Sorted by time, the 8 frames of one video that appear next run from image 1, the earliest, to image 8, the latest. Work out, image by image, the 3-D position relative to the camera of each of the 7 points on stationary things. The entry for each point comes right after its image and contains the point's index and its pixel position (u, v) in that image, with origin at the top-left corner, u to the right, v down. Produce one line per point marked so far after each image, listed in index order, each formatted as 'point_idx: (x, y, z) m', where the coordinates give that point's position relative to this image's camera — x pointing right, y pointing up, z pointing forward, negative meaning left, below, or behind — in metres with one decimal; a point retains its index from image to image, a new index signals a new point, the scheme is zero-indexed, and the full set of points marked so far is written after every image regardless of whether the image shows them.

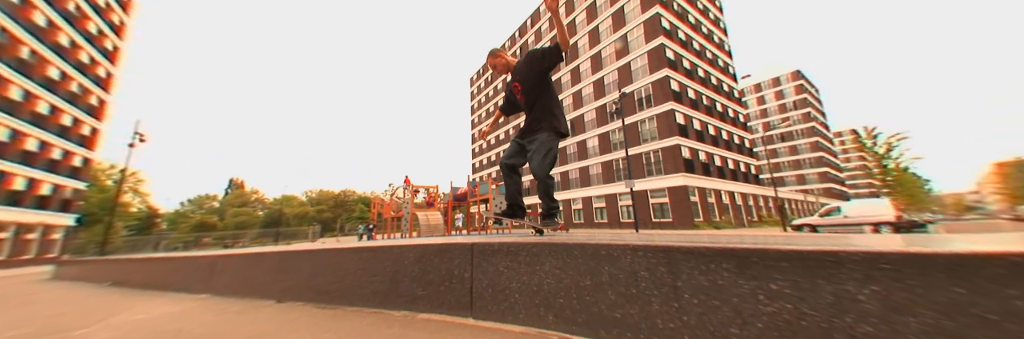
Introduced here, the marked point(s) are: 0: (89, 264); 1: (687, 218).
0: (-12.5, -2.7, +7.8) m
1: (+12.6, -3.5, +18.5) m
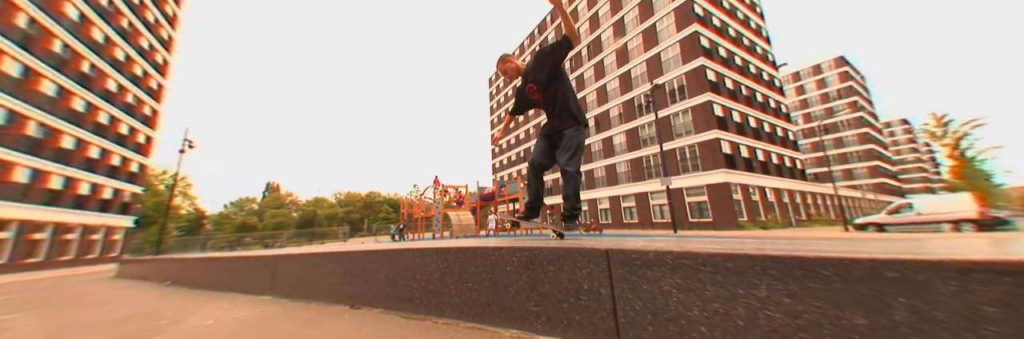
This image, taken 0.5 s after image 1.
0: (-11.3, -2.8, +8.2) m
1: (+14.4, -3.2, +17.1) m
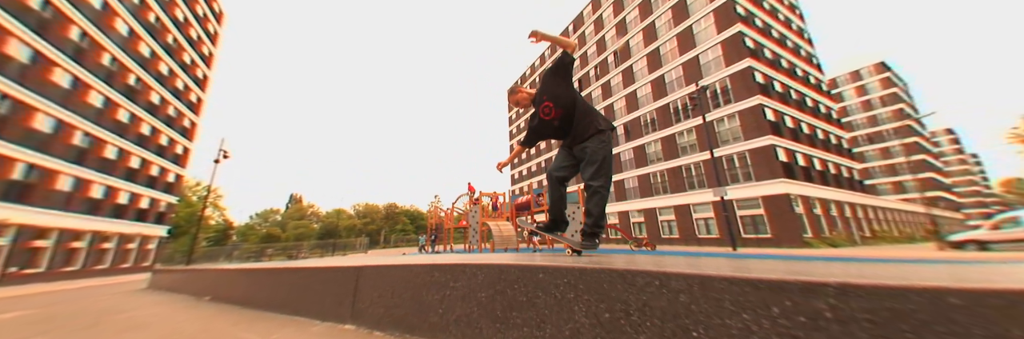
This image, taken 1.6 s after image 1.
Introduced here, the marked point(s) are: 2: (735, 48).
0: (-9.7, -3.0, +7.6) m
1: (+16.5, -3.8, +15.2) m
2: (+15.6, +8.5, +18.4) m
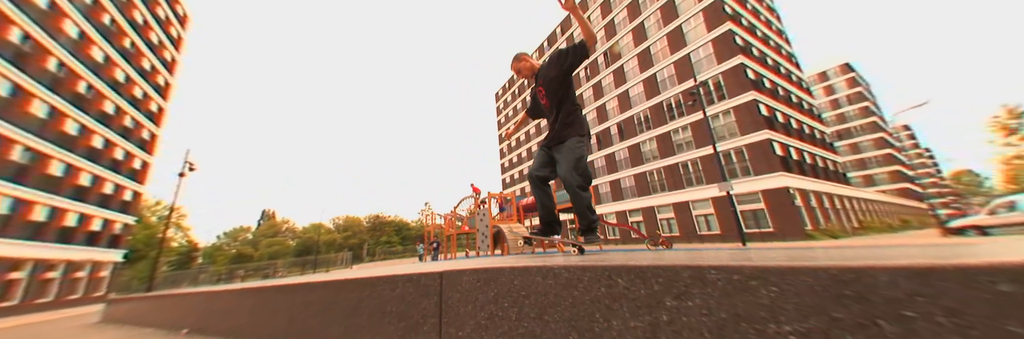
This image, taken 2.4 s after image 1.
0: (-9.0, -3.2, +6.3) m
1: (+16.7, -3.3, +15.4) m
2: (+15.2, +8.8, +18.8) m
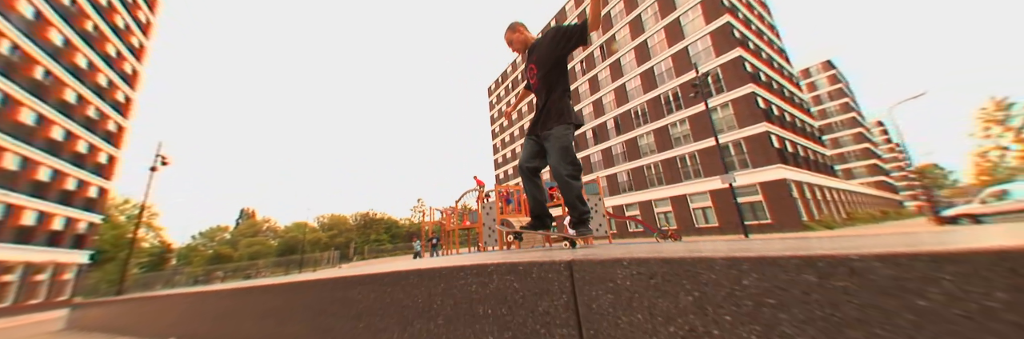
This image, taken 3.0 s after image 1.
0: (-8.5, -2.8, +5.5) m
1: (+16.8, -2.9, +15.7) m
2: (+15.2, +9.3, +18.9) m
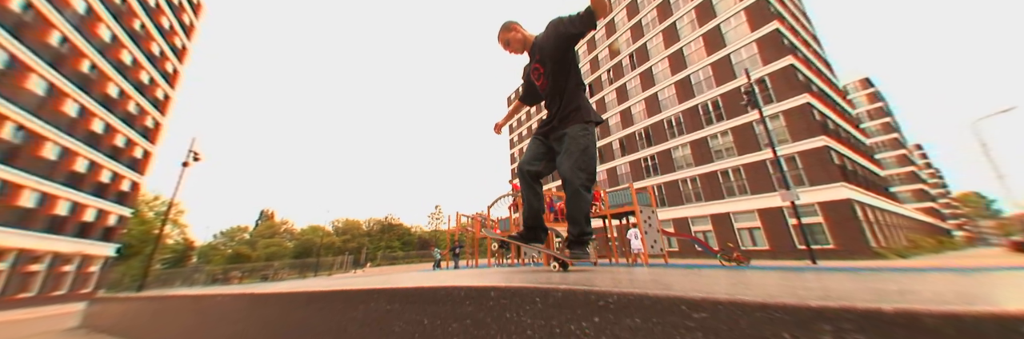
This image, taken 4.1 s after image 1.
0: (-7.2, -2.5, +4.8) m
1: (+18.5, -3.8, +13.9) m
2: (+17.4, +8.3, +17.7) m
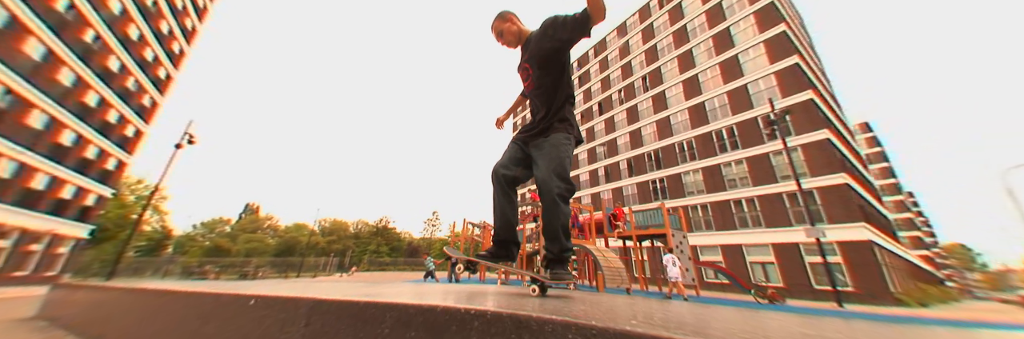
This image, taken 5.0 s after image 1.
0: (-6.4, -2.0, +3.9) m
1: (+18.9, -5.9, +13.4) m
2: (+18.7, +6.0, +17.7) m
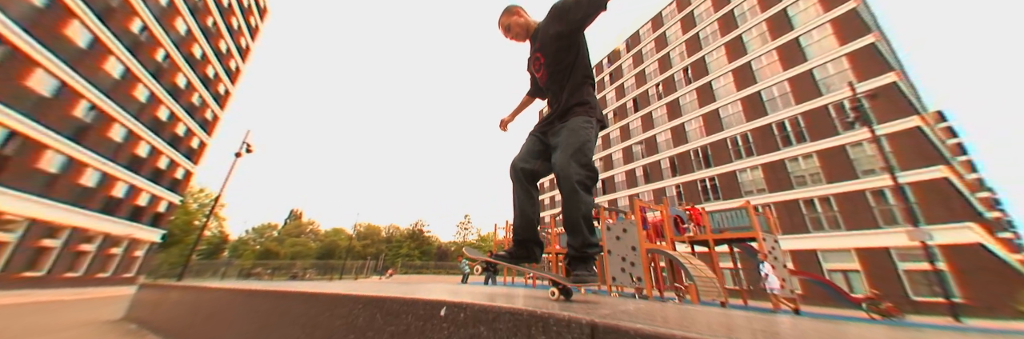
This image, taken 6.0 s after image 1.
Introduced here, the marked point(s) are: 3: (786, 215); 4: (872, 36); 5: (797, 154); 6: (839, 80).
0: (-5.0, -2.0, +3.9) m
1: (+21.1, -5.4, +11.0) m
2: (+21.1, +6.4, +15.5) m
3: (+17.7, -2.9, +16.9) m
4: (+21.5, +8.1, +15.8) m
5: (+18.5, +1.0, +17.2) m
6: (+20.3, +5.6, +16.3) m
